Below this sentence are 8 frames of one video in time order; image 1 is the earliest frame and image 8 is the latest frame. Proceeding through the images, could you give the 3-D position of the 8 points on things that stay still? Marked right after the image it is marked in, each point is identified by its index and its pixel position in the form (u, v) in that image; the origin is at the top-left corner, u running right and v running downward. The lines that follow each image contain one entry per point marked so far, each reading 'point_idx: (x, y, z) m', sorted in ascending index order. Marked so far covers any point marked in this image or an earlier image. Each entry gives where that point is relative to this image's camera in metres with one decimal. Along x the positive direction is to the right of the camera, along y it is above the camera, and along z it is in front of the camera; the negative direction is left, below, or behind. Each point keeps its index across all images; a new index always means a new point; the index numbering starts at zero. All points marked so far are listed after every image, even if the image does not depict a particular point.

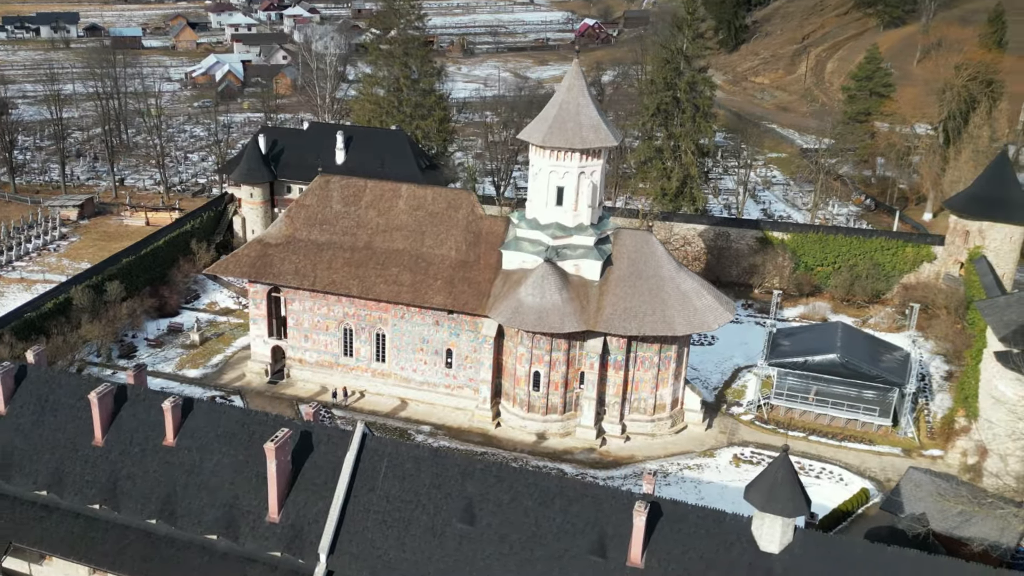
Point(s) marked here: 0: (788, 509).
0: (+5.3, -4.4, +17.3) m
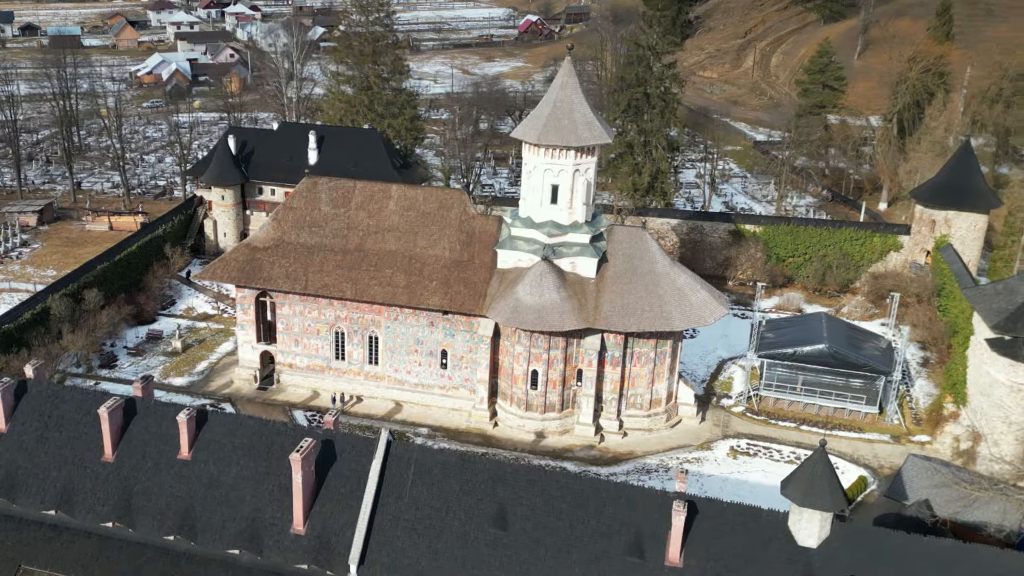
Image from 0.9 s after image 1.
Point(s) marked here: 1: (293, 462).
0: (+6.2, -4.3, +17.5) m
1: (-4.8, -3.9, +19.6) m
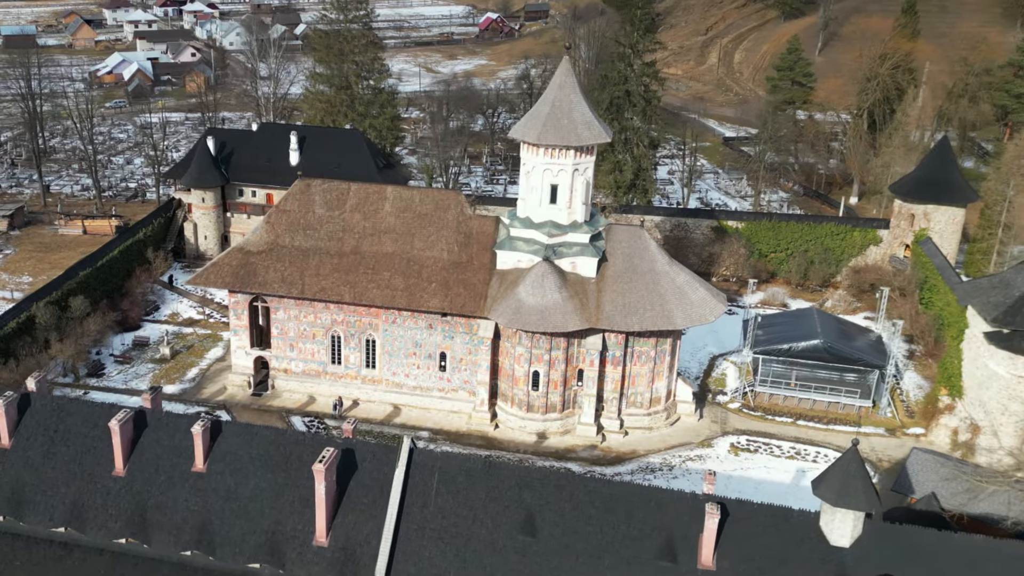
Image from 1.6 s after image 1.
0: (+6.8, -4.3, +17.5) m
1: (-4.2, -4.1, +19.2) m
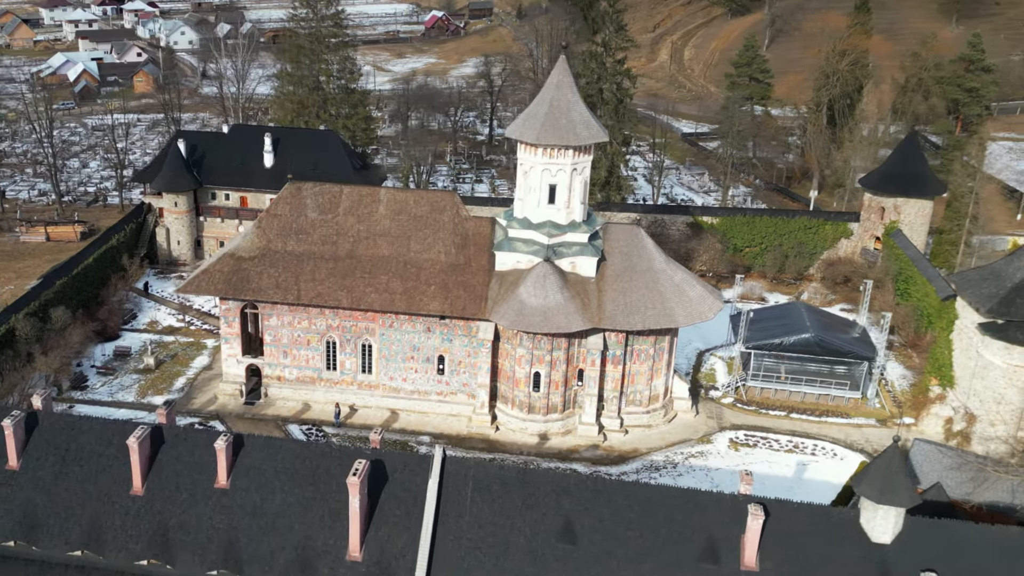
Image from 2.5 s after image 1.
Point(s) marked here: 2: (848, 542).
0: (+7.7, -4.2, +17.6) m
1: (-3.4, -4.2, +18.8) m
2: (+6.9, -5.2, +18.2) m
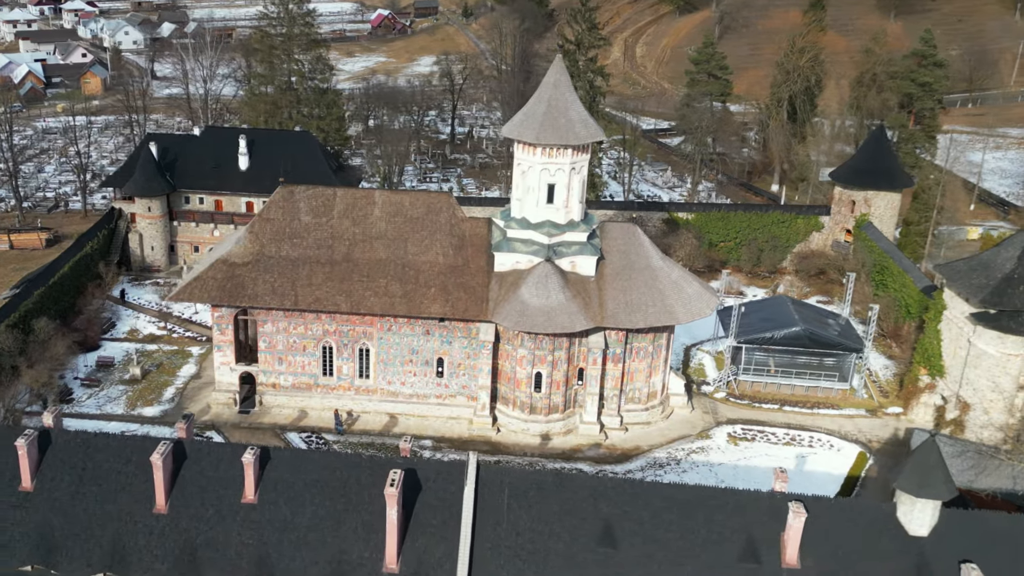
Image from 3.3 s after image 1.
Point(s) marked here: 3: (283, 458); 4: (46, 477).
0: (+8.6, -4.1, +17.9) m
1: (-2.6, -4.3, +18.4) m
2: (+7.8, -5.1, +18.5) m
3: (-5.1, -3.8, +19.9) m
4: (-10.4, -4.2, +19.9) m
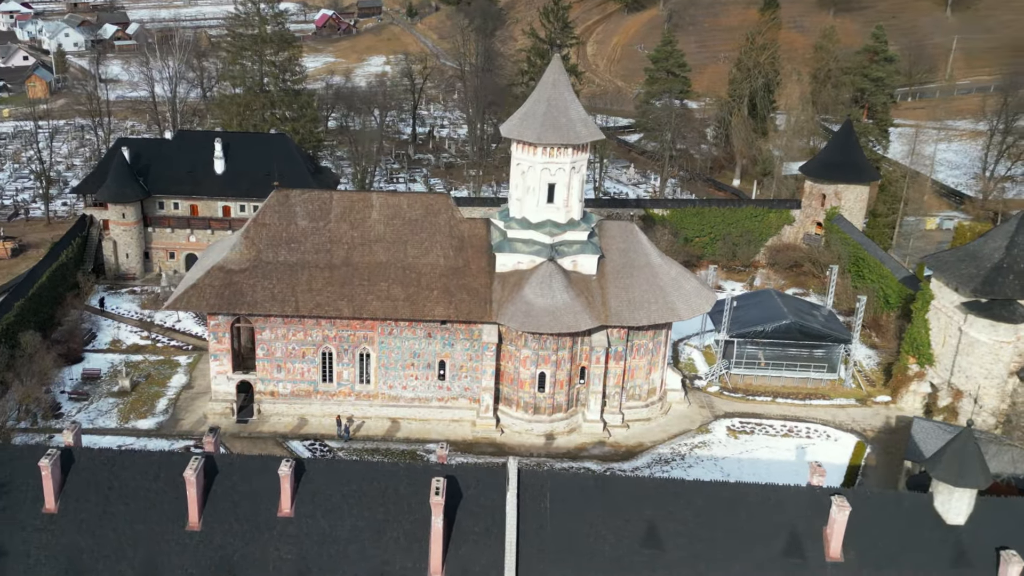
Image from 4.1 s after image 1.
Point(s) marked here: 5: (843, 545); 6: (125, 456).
0: (+9.6, -3.9, +18.3) m
1: (-1.6, -4.4, +18.2) m
2: (+8.7, -5.0, +18.8) m
3: (-4.3, -3.9, +19.5) m
4: (-9.5, -4.5, +19.2) m
5: (+6.8, -5.3, +18.5) m
6: (-8.5, -3.7, +19.6) m
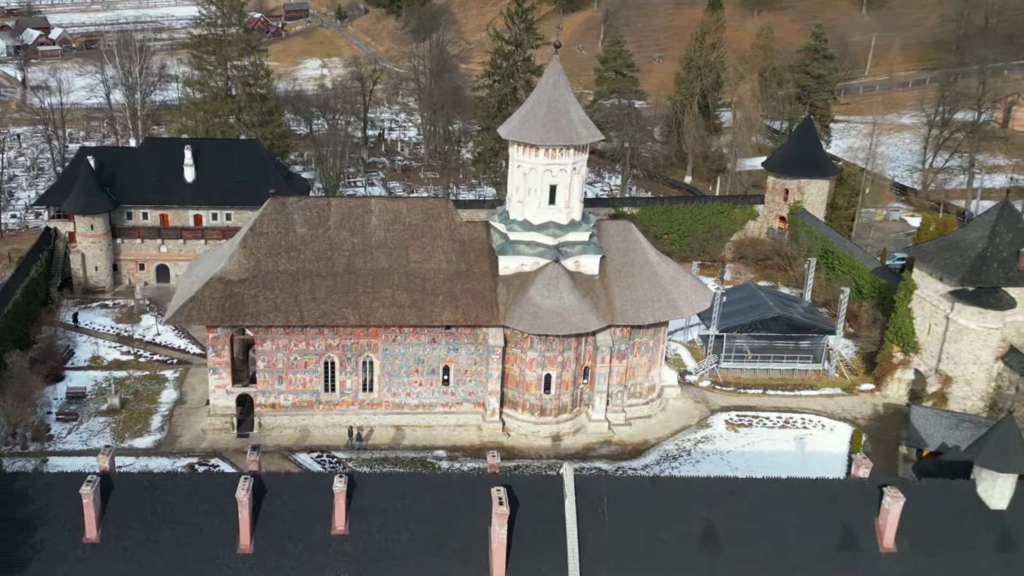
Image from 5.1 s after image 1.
0: (+10.8, -3.7, +19.0) m
1: (-0.4, -4.5, +18.0) m
2: (+10.0, -4.8, +19.4) m
3: (-3.1, -4.1, +19.2) m
4: (-8.3, -4.8, +18.5) m
5: (+8.1, -5.1, +18.9) m
6: (-7.3, -4.0, +18.9) m
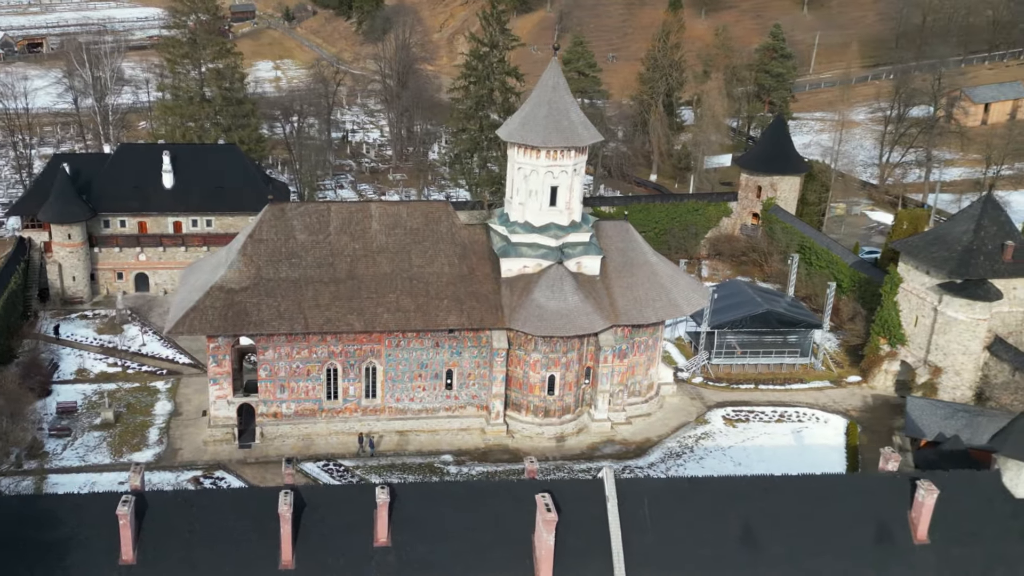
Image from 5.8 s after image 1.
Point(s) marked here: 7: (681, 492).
0: (+11.6, -3.5, +19.6) m
1: (+0.6, -4.6, +18.1) m
2: (+10.8, -4.6, +20.0) m
3: (-2.2, -4.3, +19.1) m
4: (-7.4, -5.1, +18.0) m
5: (+9.0, -5.0, +19.4) m
6: (-6.5, -4.2, +18.6) m
7: (+3.7, -4.4, +19.5) m
